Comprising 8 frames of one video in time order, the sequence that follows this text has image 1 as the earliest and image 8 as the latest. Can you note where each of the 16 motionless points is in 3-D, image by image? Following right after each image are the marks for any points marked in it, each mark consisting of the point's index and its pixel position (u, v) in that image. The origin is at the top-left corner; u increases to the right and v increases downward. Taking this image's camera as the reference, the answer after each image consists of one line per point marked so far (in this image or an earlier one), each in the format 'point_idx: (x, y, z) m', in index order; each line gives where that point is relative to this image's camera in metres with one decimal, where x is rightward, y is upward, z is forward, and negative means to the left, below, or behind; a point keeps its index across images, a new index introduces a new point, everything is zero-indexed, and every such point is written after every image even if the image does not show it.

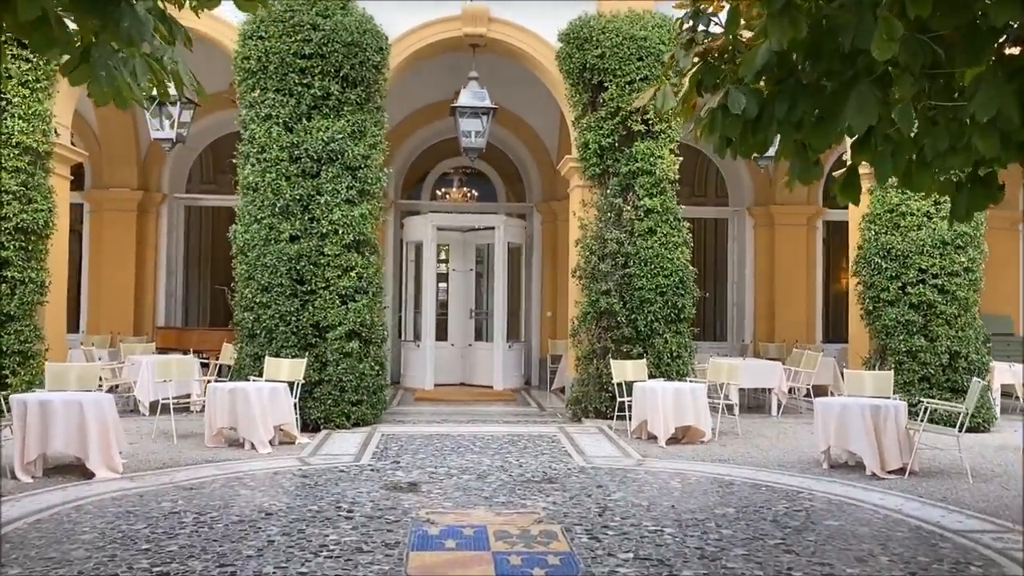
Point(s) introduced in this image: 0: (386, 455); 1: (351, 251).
0: (-1.0, -1.4, +7.2) m
1: (-1.6, +0.4, +8.7) m
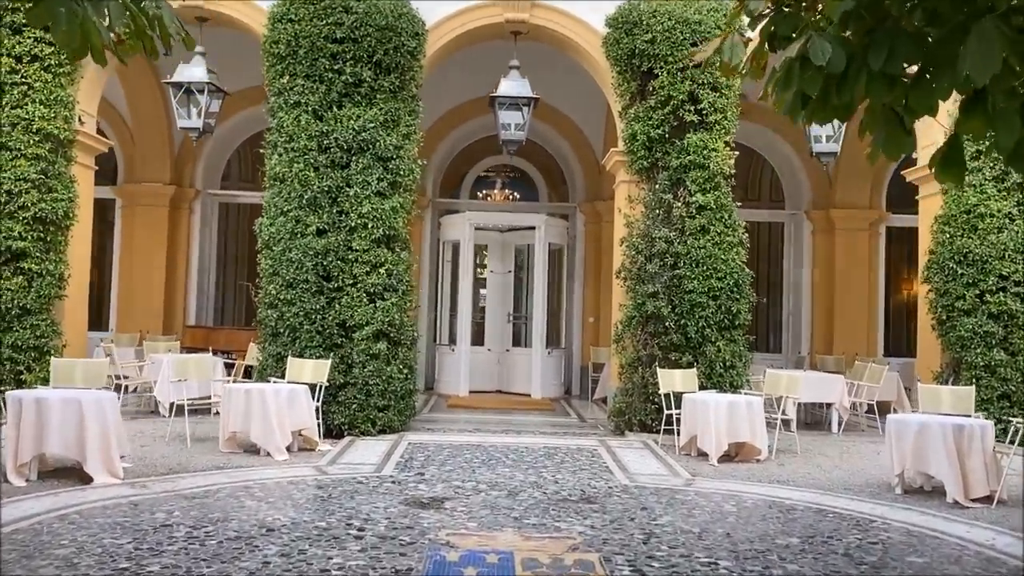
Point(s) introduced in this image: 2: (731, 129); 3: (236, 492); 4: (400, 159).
0: (-0.8, -1.4, +6.6) m
1: (-1.2, +0.4, +8.1) m
2: (+2.1, +1.5, +8.4) m
3: (-1.7, -1.3, +5.5) m
4: (-1.1, +1.2, +8.2) m
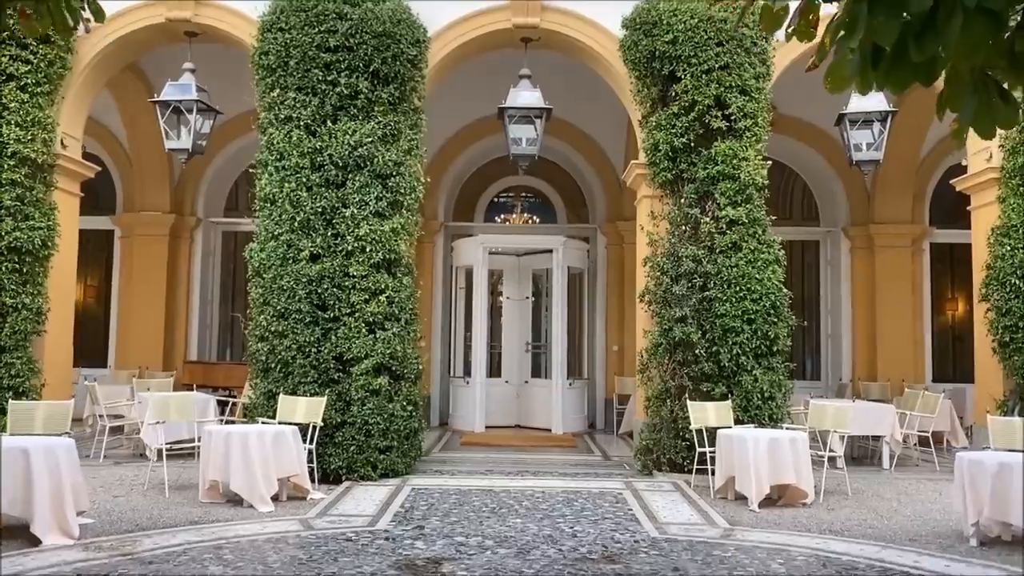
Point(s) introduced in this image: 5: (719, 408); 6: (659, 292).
0: (-0.7, -1.5, +5.8) m
1: (-1.1, +0.1, +7.4) m
2: (+2.2, +1.3, +7.6) m
3: (-1.7, -1.4, +4.7) m
4: (-1.0, +1.0, +7.6) m
5: (+1.7, -1.0, +7.2) m
6: (+1.3, 0.0, +7.6) m
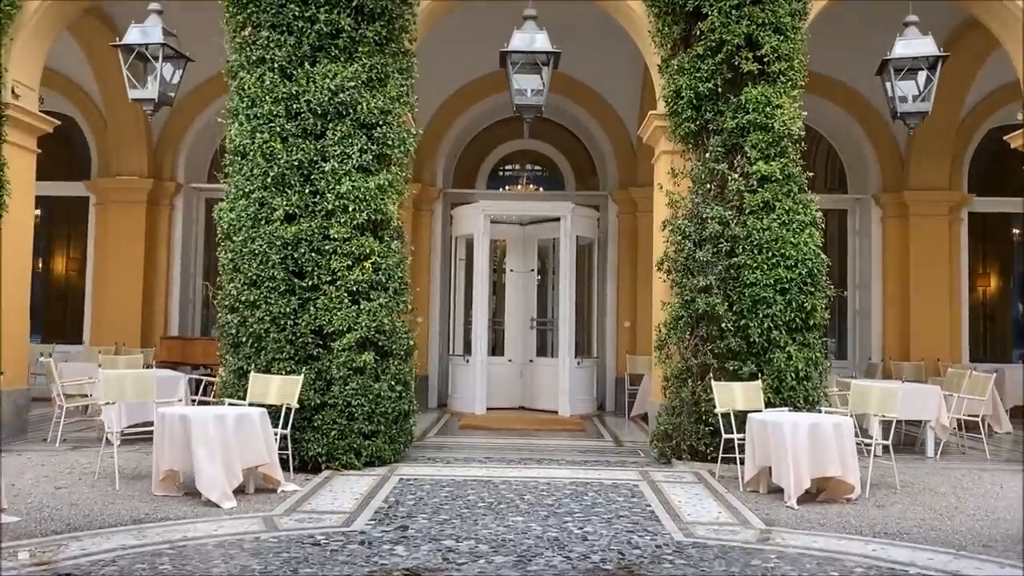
0: (-0.7, -1.3, +5.0) m
1: (-1.1, +0.4, +6.6) m
2: (+2.2, +1.6, +6.7) m
3: (-1.7, -1.2, +3.9) m
4: (-1.0, +1.2, +6.7) m
5: (+1.7, -0.7, +6.4) m
6: (+1.3, +0.2, +6.8) m
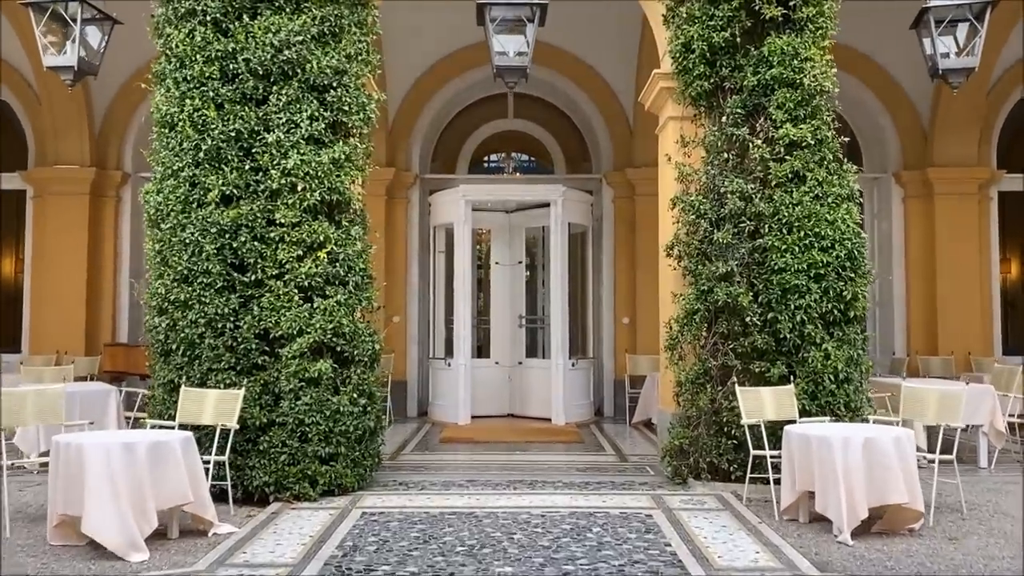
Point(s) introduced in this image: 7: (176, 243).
0: (-0.8, -1.3, +4.0) m
1: (-1.2, +0.4, +5.5) m
2: (+2.1, +1.7, +5.7) m
3: (-1.7, -1.2, +2.8) m
4: (-1.1, +1.3, +5.6) m
5: (+1.6, -0.6, +5.3) m
6: (+1.2, +0.3, +5.7) m
7: (-2.1, +0.3, +5.4) m
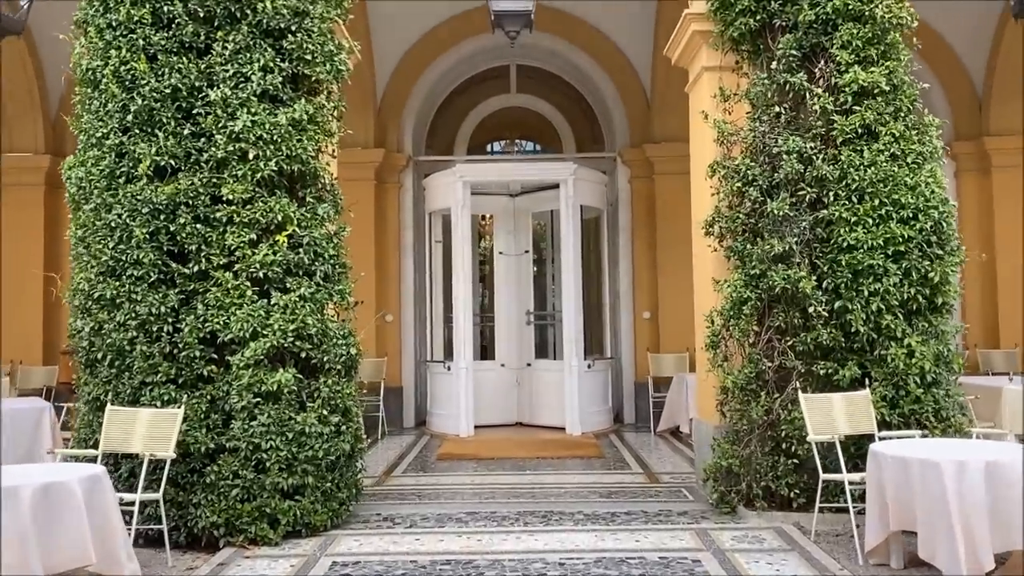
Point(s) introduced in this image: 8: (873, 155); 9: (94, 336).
0: (-0.7, -1.2, +2.9) m
1: (-1.2, +0.5, +4.5) m
2: (+2.1, +1.8, +4.6) m
3: (-1.7, -1.2, +1.8) m
4: (-1.1, +1.3, +4.6) m
5: (+1.6, -0.5, +4.2) m
6: (+1.2, +0.4, +4.7) m
7: (-2.1, +0.3, +4.4) m
8: (+1.8, +0.7, +4.4) m
9: (-2.1, -0.2, +4.4) m
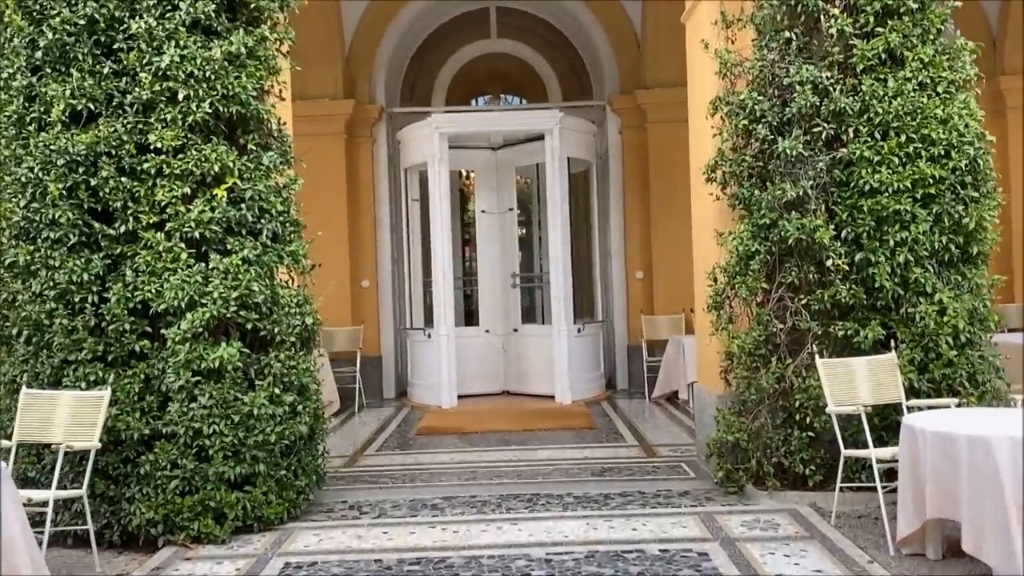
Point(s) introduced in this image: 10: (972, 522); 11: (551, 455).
0: (-0.8, -1.1, +2.4) m
1: (-1.3, +0.7, +3.9) m
2: (+1.9, +2.0, +4.0) m
3: (-1.8, -1.1, +1.3) m
4: (-1.2, +1.5, +4.0) m
5: (+1.6, -0.3, +3.7) m
6: (+1.1, +0.6, +4.1) m
7: (-2.2, +0.5, +3.8) m
8: (+1.7, +0.9, +3.9) m
9: (-2.2, -0.1, +3.8) m
10: (+1.6, -0.8, +2.9) m
11: (+0.2, -1.0, +5.2) m
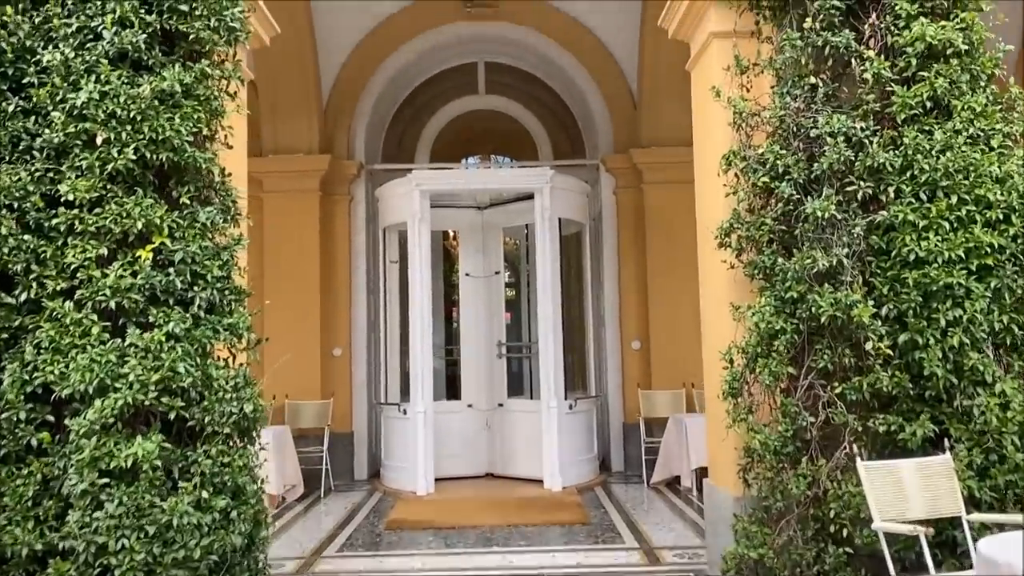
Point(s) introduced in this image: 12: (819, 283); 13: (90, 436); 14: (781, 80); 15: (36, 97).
0: (-0.9, -1.3, +1.7) m
1: (-1.4, +0.4, +3.3) m
2: (+1.9, +1.7, +3.5) m
3: (-1.8, -1.2, +0.6) m
4: (-1.3, +1.2, +3.4) m
5: (+1.5, -0.6, +3.1) m
6: (+1.0, +0.3, +3.5) m
7: (-2.2, +0.2, +3.1) m
8: (+1.6, +0.6, +3.3) m
9: (-2.3, -0.4, +3.2) m
10: (+1.5, -1.1, +2.3) m
11: (+0.1, -1.4, +4.5) m
12: (+1.2, 0.0, +3.4) m
13: (-1.5, -0.5, +3.1) m
14: (+1.1, +0.9, +3.6) m
15: (-1.7, +0.7, +3.2) m
